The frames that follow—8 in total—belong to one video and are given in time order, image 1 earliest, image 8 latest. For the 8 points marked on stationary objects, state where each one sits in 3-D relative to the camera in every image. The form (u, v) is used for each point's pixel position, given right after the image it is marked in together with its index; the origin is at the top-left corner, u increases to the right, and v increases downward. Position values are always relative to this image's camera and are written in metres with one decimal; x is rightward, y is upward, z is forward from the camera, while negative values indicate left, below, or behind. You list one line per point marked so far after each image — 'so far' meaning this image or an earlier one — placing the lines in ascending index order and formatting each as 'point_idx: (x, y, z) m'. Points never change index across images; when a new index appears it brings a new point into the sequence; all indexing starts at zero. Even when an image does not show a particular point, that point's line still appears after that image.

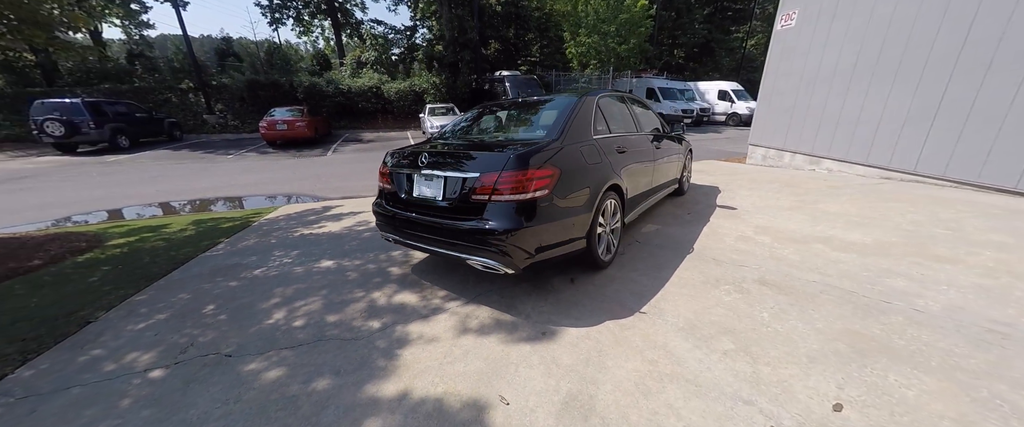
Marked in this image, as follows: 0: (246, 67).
0: (-12.9, +6.9, +16.6) m
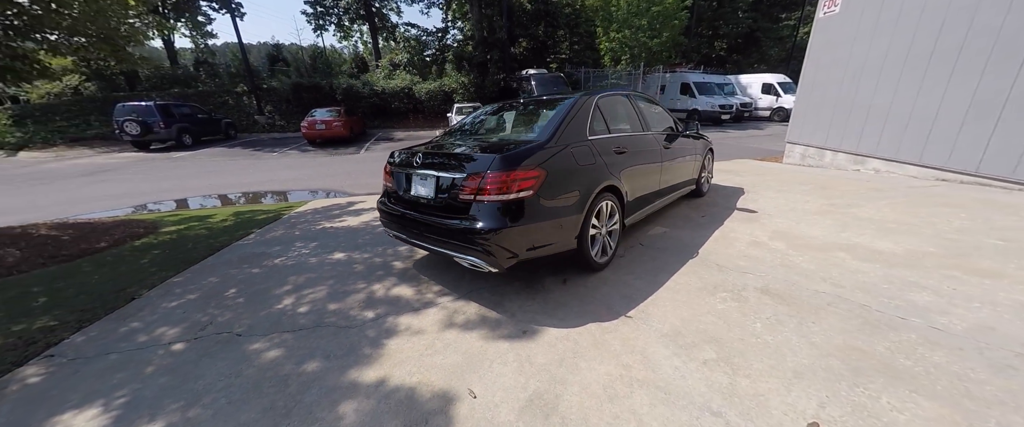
0: (-11.3, +7.3, +17.9) m
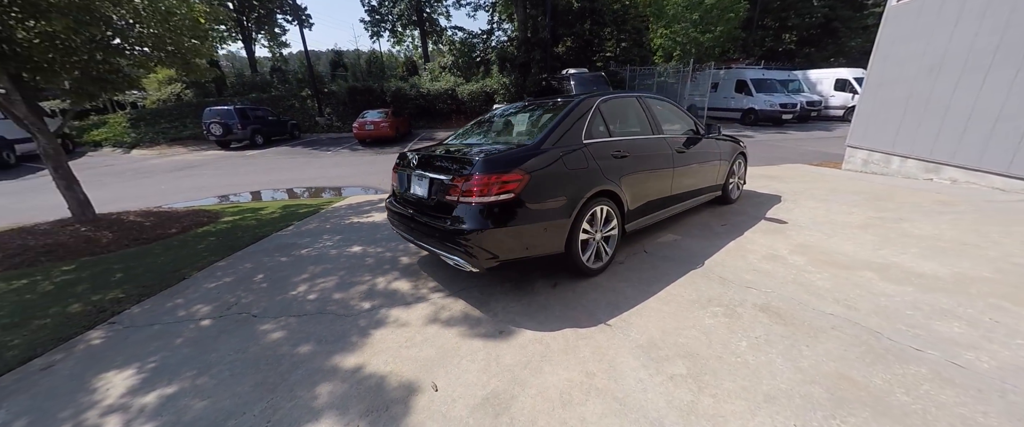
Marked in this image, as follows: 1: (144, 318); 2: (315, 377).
0: (-9.0, +7.6, +19.3) m
1: (-2.9, -0.8, +2.8) m
2: (-1.2, -1.0, +2.1) m
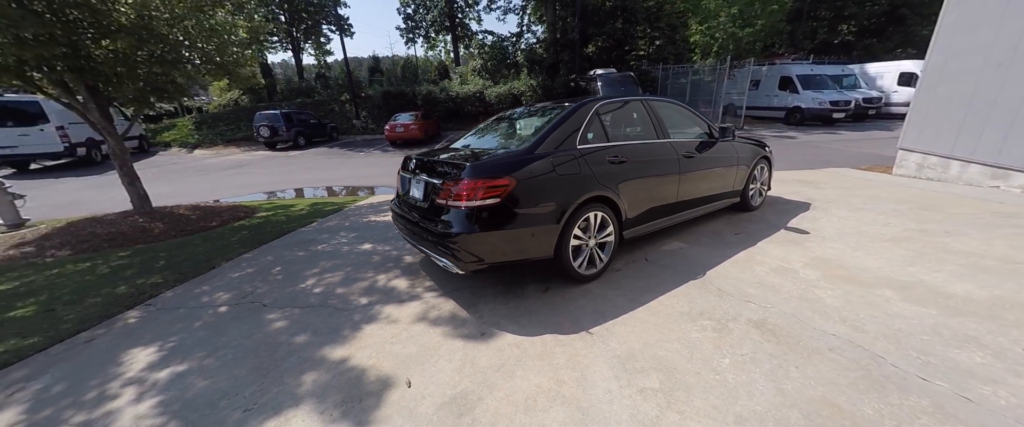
0: (-7.2, +7.7, +20.2) m
1: (-3.0, -0.8, +3.1) m
2: (-1.3, -1.0, +2.2) m
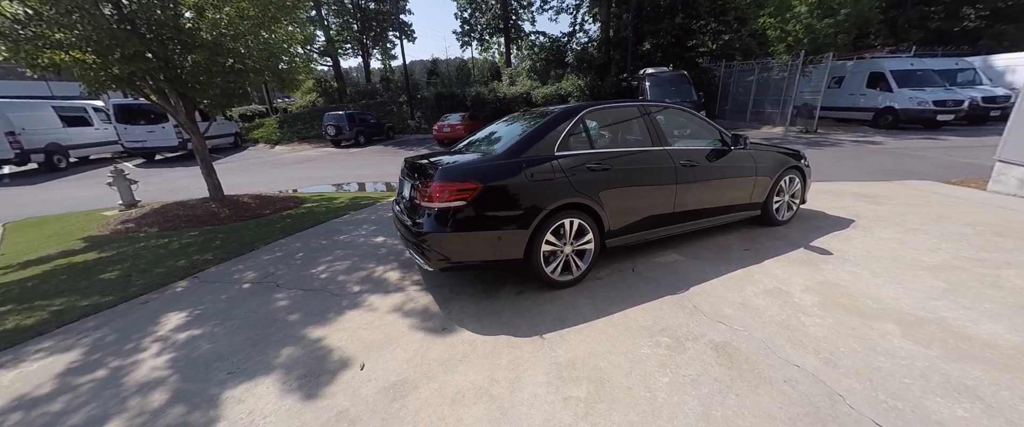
0: (-4.2, +8.0, +21.2) m
1: (-3.1, -0.6, +3.7) m
2: (-1.6, -0.9, +2.5) m
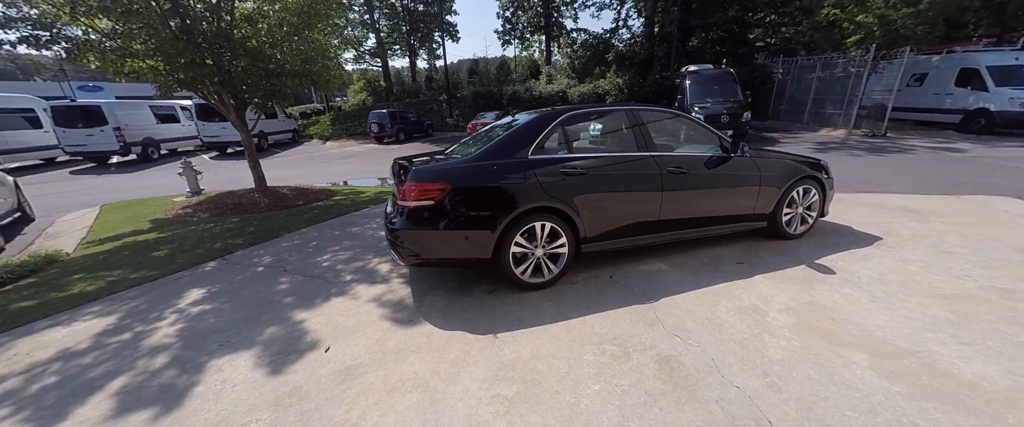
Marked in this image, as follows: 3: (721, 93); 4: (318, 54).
0: (-1.7, +8.2, +21.6) m
1: (-3.2, -0.5, +4.2) m
2: (-1.9, -0.9, +2.8) m
3: (+6.7, +3.8, +11.3) m
4: (-3.5, +2.8, +6.3) m
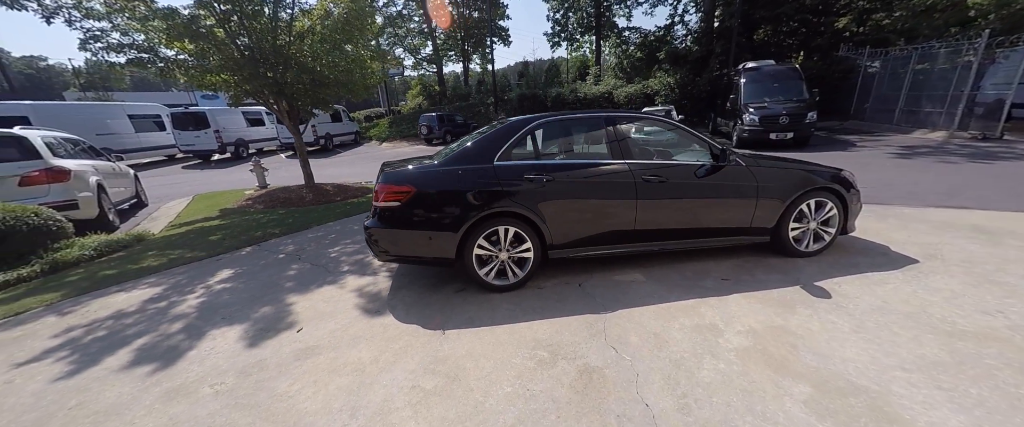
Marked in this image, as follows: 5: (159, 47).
0: (+1.4, +8.1, +21.7) m
1: (-3.3, -0.4, +4.8) m
2: (-2.2, -0.8, +3.3) m
3: (+7.8, +3.5, +10.2) m
4: (-3.1, +2.9, +7.0) m
5: (-6.2, +2.9, +6.2) m
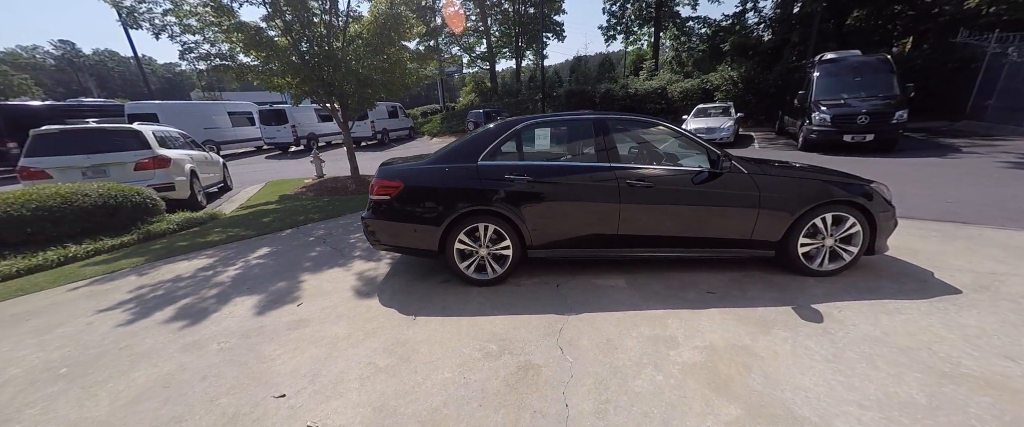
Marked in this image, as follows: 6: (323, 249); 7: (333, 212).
0: (+4.7, +8.2, +21.2) m
1: (-3.1, -0.2, +5.4) m
2: (-2.4, -0.7, +3.7) m
3: (+8.9, +3.2, +8.8) m
4: (-2.4, +3.1, +7.5) m
5: (-5.6, +3.3, +7.2) m
6: (-2.4, -0.5, +4.4) m
7: (-3.1, 0.0, +6.2) m
